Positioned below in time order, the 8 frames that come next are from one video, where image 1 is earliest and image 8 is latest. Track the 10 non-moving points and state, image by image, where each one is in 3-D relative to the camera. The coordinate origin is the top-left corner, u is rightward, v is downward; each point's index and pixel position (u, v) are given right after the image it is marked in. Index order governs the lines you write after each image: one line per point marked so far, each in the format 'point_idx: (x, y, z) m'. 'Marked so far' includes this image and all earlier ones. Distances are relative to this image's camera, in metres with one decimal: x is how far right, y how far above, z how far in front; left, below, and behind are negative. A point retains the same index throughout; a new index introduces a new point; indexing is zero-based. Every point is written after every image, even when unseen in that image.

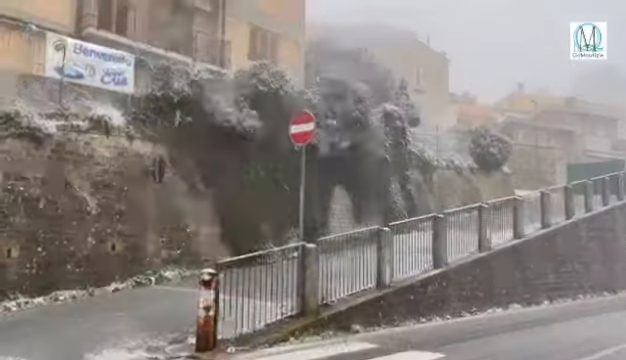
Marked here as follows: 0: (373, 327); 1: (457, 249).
0: (+1.3, -3.2, +11.2) m
1: (+4.1, -2.0, +15.0) m
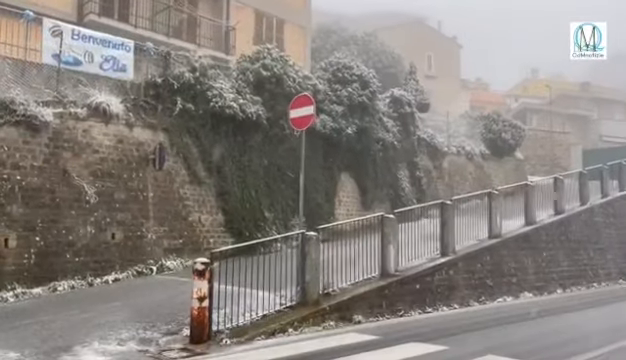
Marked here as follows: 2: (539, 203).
0: (+1.3, -2.9, +10.8) m
1: (+4.2, -1.6, +14.6) m
2: (+7.8, -0.8, +18.0) m
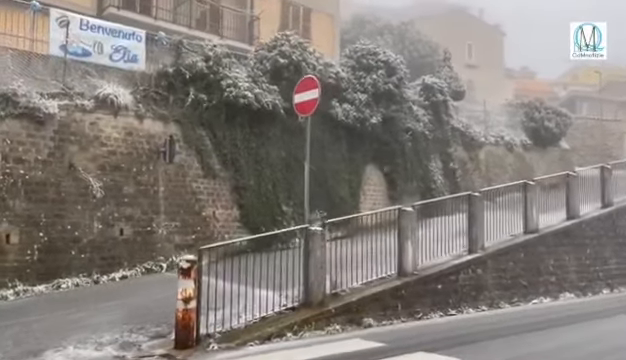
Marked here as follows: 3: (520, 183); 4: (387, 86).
0: (+1.4, -2.7, +9.9) m
1: (+4.7, -1.3, +13.4) m
2: (+8.5, -0.5, +16.5) m
3: (+5.7, -0.1, +14.3) m
4: (+2.7, +3.4, +18.9) m
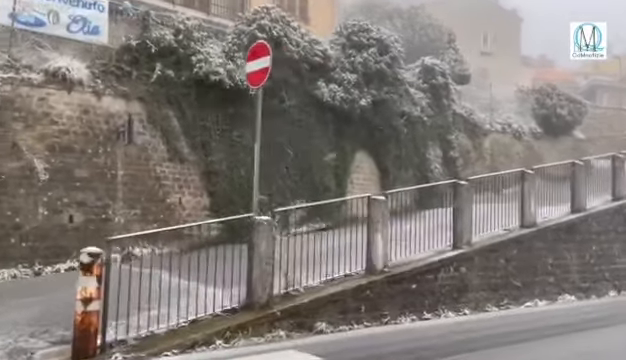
0: (+0.6, -2.4, +8.5) m
1: (+4.0, -1.0, +11.9) m
2: (+7.9, -0.2, +14.9) m
3: (+5.0, +0.2, +12.8) m
4: (+2.2, +3.8, +17.4) m
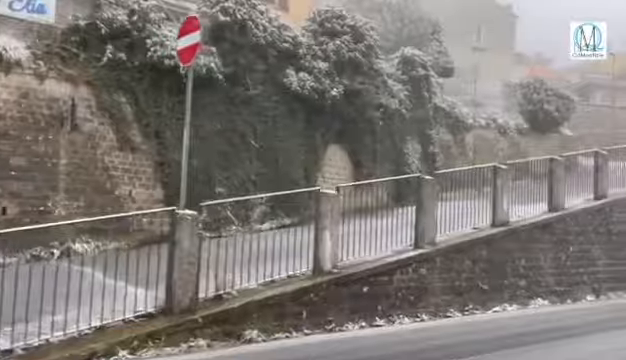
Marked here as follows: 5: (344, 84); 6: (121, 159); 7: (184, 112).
0: (-0.4, -2.2, +7.7) m
1: (+3.0, -0.9, +11.1) m
2: (+6.9, -0.1, +14.0) m
3: (+4.1, +0.3, +11.9) m
4: (+1.3, +4.0, +16.5) m
5: (+1.0, +2.9, +16.0) m
6: (-4.7, +0.5, +12.7) m
7: (-3.3, +1.8, +13.6) m
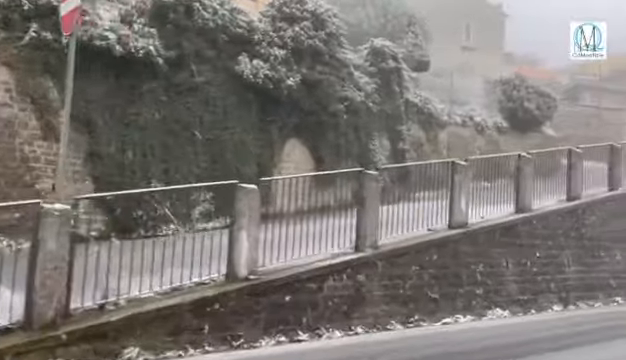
0: (-1.6, -2.1, +6.5) m
1: (+1.7, -0.9, +10.0) m
2: (+5.6, -0.1, +13.0) m
3: (+2.8, +0.4, +10.8) m
4: (0.0, +4.1, +15.4) m
5: (-0.3, +3.0, +14.9) m
6: (-5.9, +0.7, +11.5) m
7: (-4.6, +1.9, +12.4) m
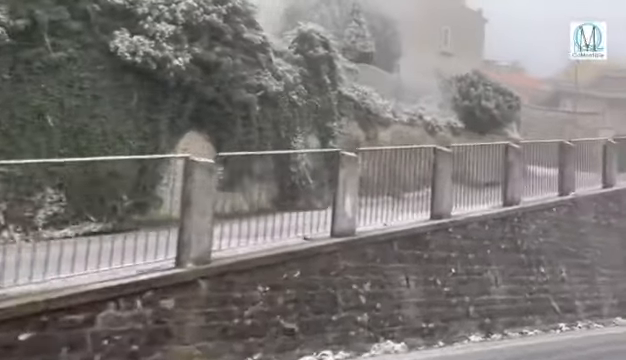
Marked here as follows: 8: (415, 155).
0: (-4.0, -1.9, +4.1) m
1: (-0.7, -0.8, +7.6) m
2: (+3.1, -0.1, +10.7) m
3: (+0.3, +0.5, +8.5) m
4: (-2.5, +4.1, +13.1) m
5: (-2.8, +3.0, +12.6) m
6: (-8.4, +0.8, +9.1) m
7: (-7.1, +2.0, +10.0) m
8: (+2.0, +0.5, +10.0) m
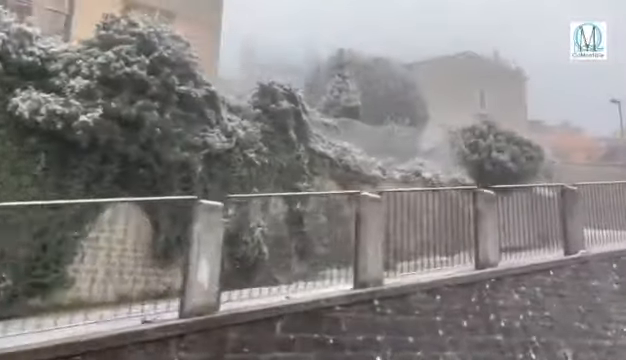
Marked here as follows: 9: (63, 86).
0: (-6.3, -2.2, +2.2) m
1: (-2.6, -1.4, +5.5) m
2: (+1.5, -0.9, +8.2) m
3: (-1.5, -0.3, +6.4) m
4: (-3.9, +2.5, +11.8) m
5: (-4.3, +1.5, +11.2) m
6: (-10.1, -0.5, +8.0) m
7: (-8.8, +0.6, +9.0) m
8: (+0.3, -0.4, +7.7) m
9: (-5.3, +2.0, +11.2) m
